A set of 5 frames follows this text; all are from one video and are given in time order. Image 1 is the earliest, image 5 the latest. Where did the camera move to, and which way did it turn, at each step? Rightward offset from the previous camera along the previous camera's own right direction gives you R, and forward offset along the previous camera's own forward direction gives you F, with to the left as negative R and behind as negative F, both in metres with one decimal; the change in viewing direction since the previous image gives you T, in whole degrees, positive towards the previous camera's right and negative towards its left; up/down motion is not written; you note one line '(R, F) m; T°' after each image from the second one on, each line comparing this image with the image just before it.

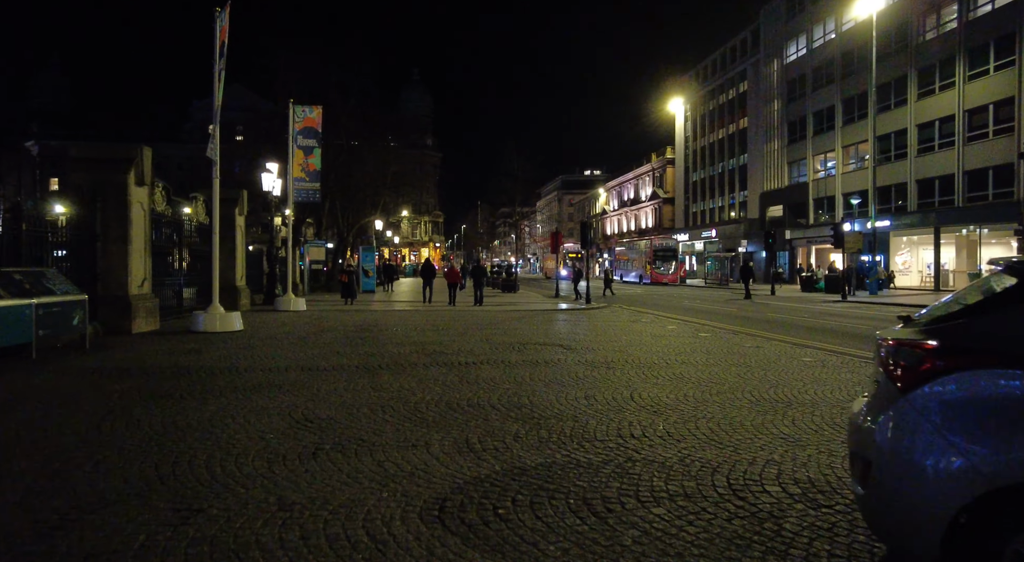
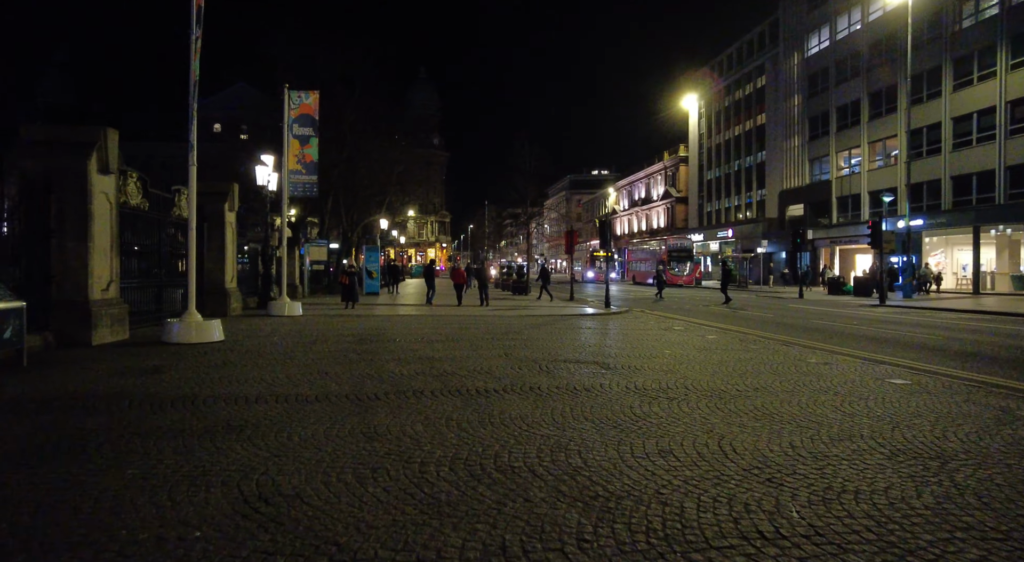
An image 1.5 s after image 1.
(-0.3, +2.2) m; 0°
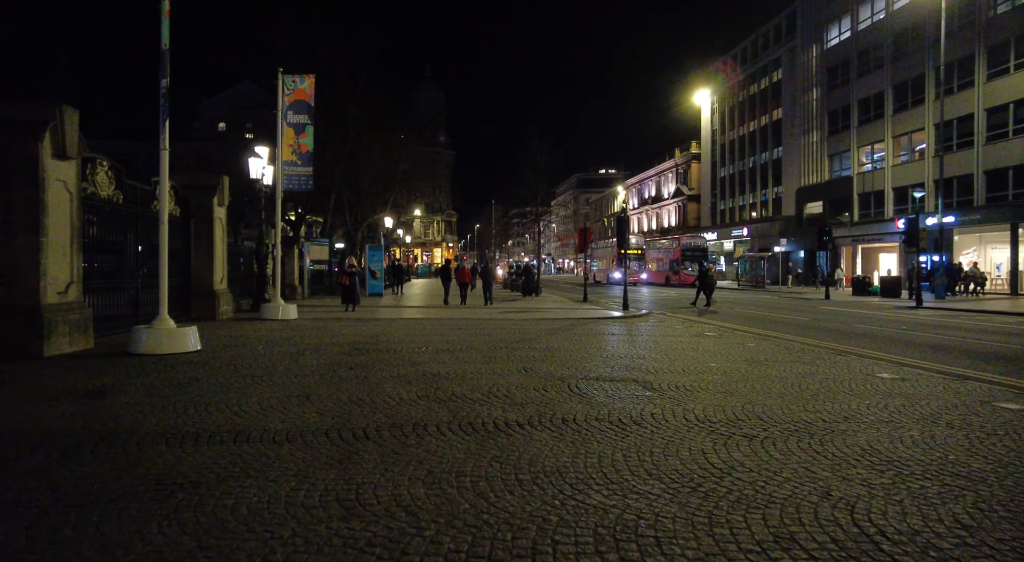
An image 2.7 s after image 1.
(-0.2, +1.8) m; 0°
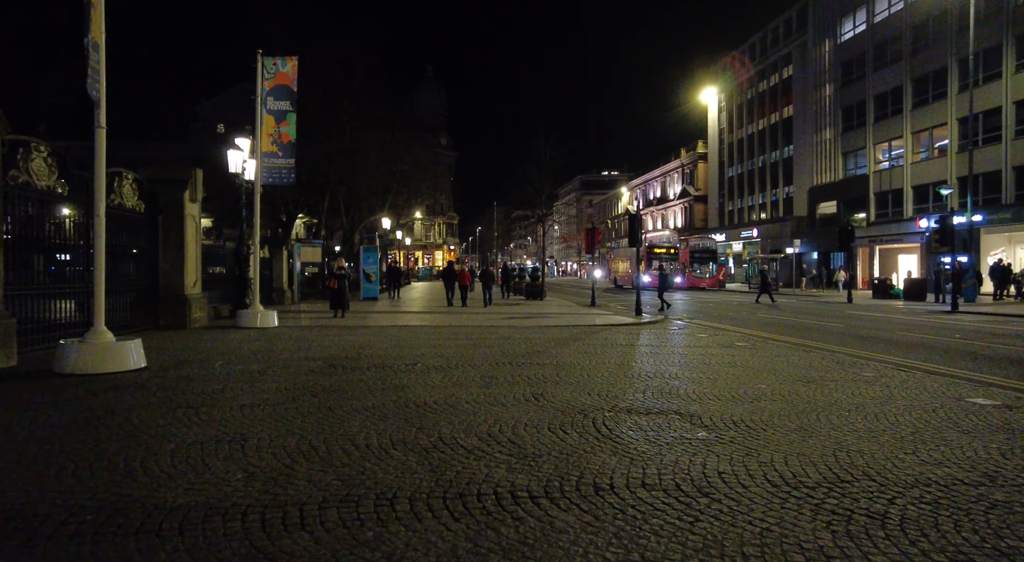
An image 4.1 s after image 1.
(0.0, +2.1) m; 0°
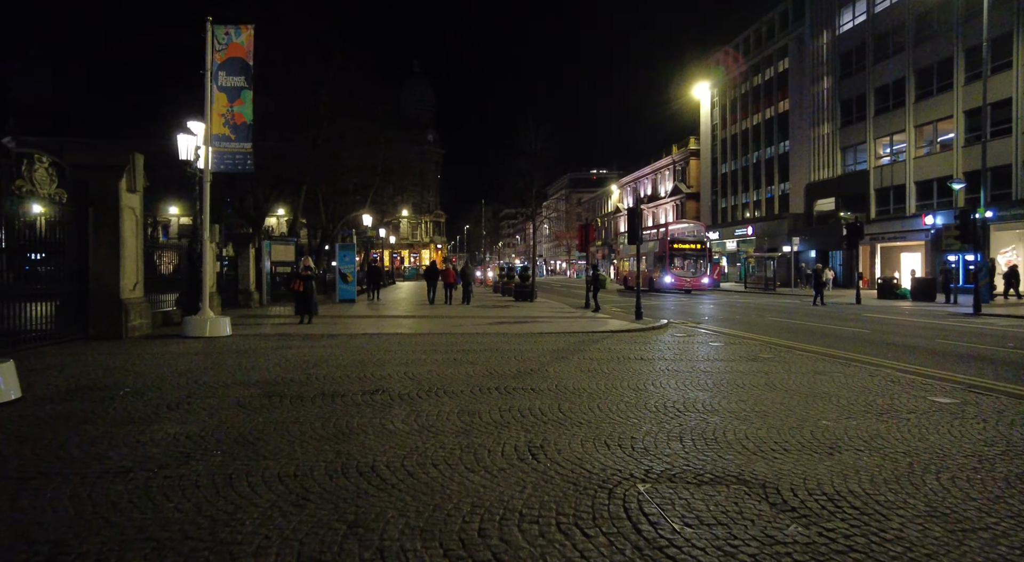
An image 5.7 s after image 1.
(0.0, +2.3) m; +1°
